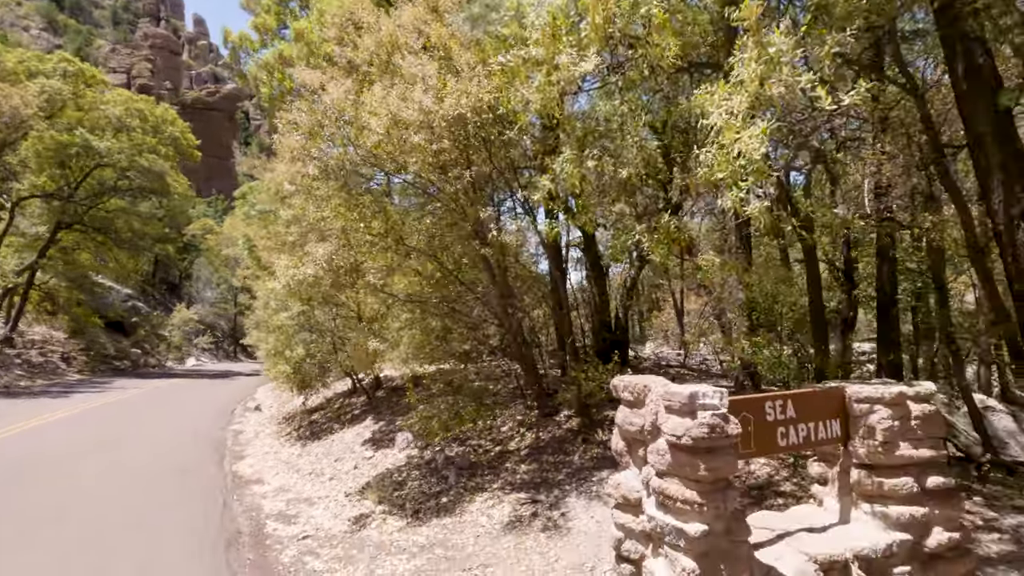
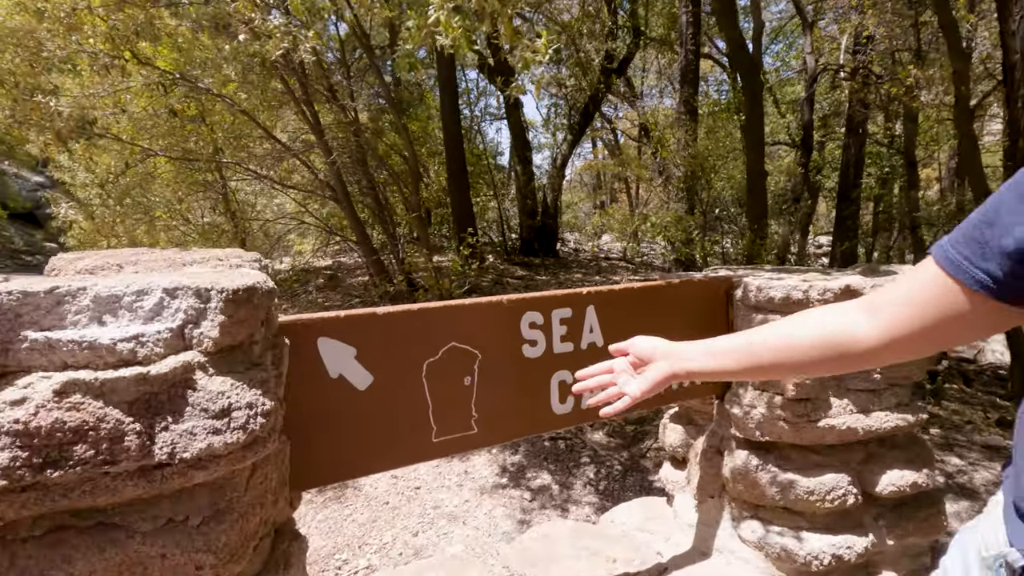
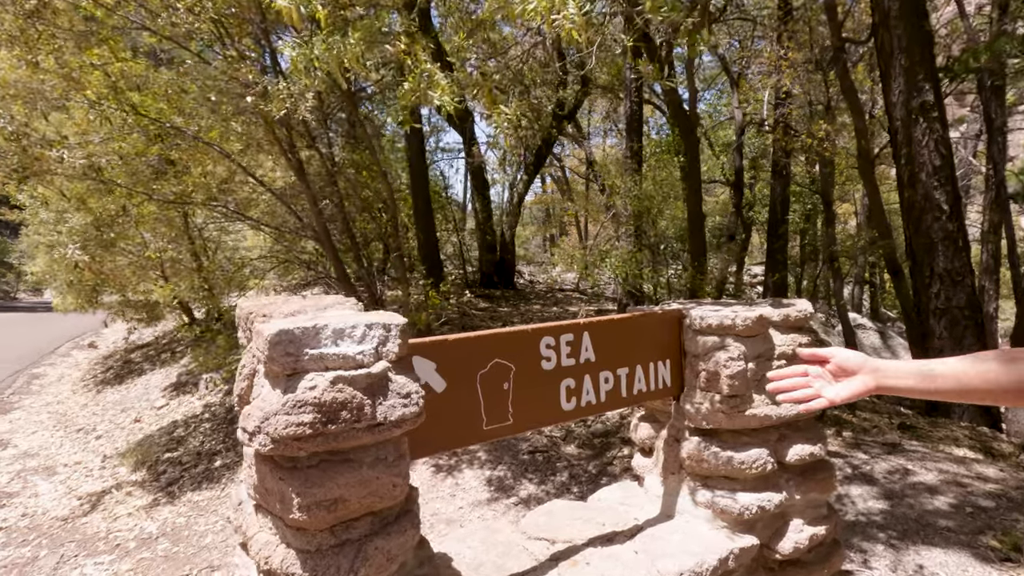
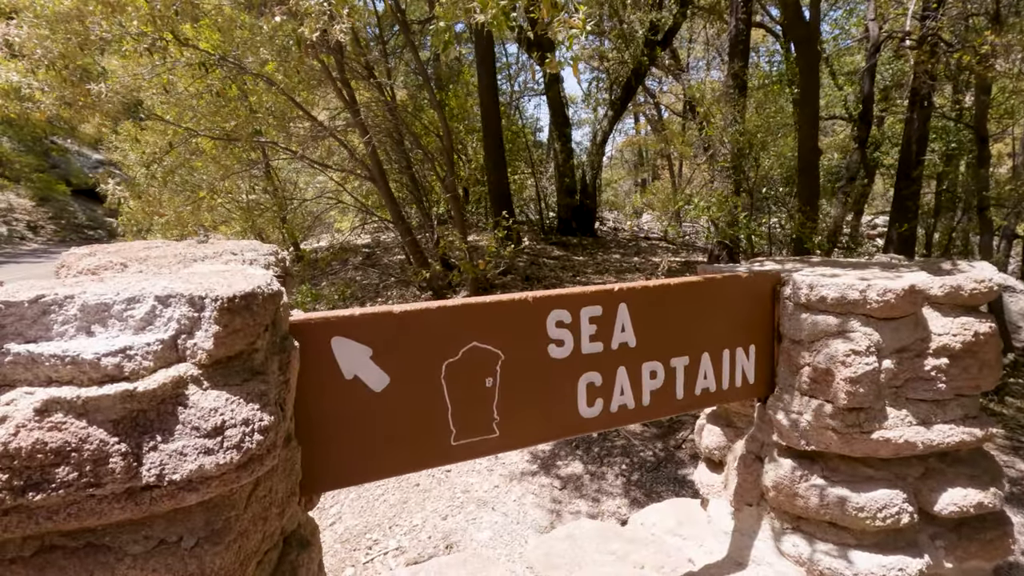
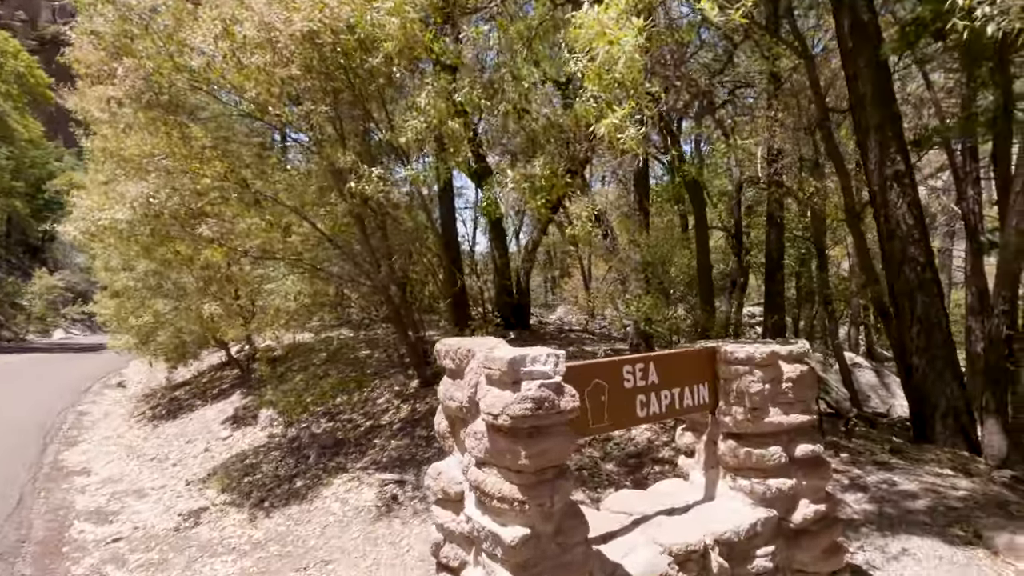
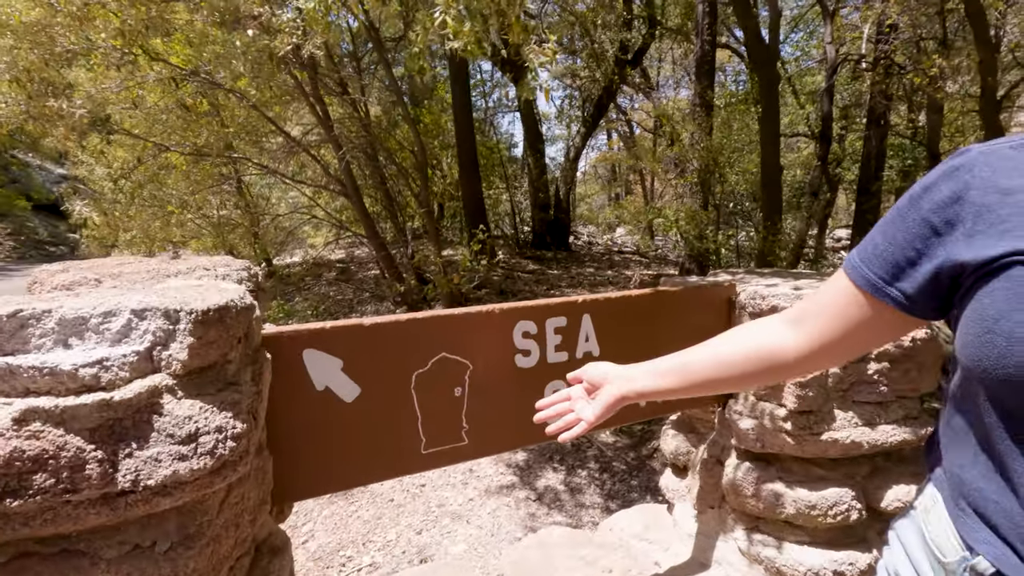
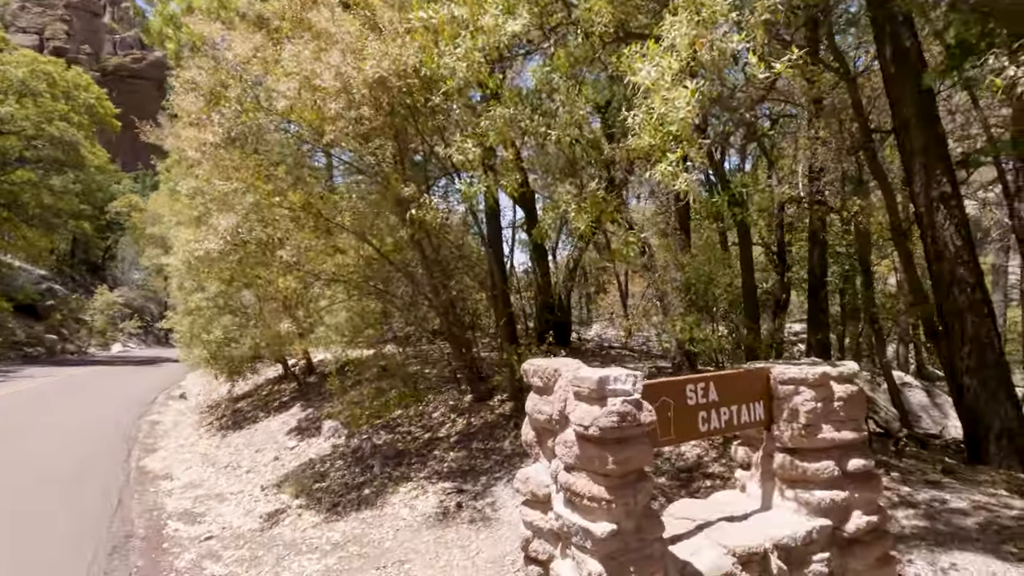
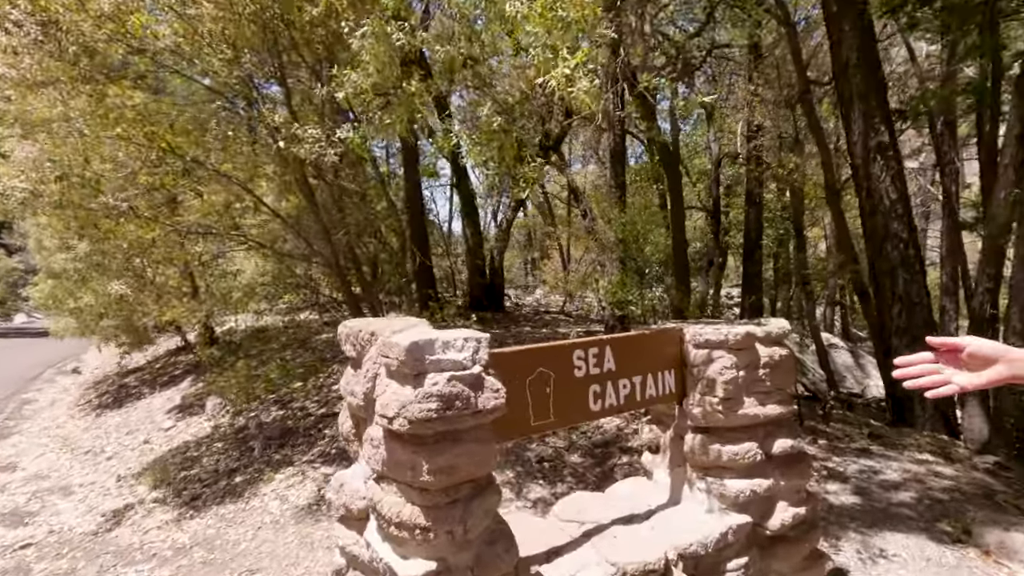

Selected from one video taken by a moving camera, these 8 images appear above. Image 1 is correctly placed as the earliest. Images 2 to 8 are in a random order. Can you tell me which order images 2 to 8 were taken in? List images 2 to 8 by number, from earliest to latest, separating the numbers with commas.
7, 5, 8, 3, 2, 6, 4
